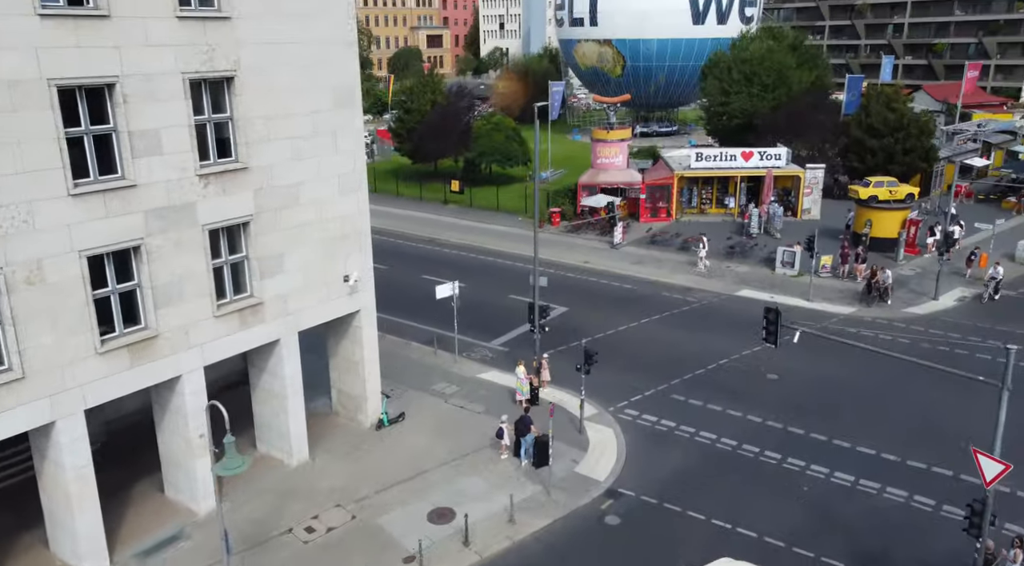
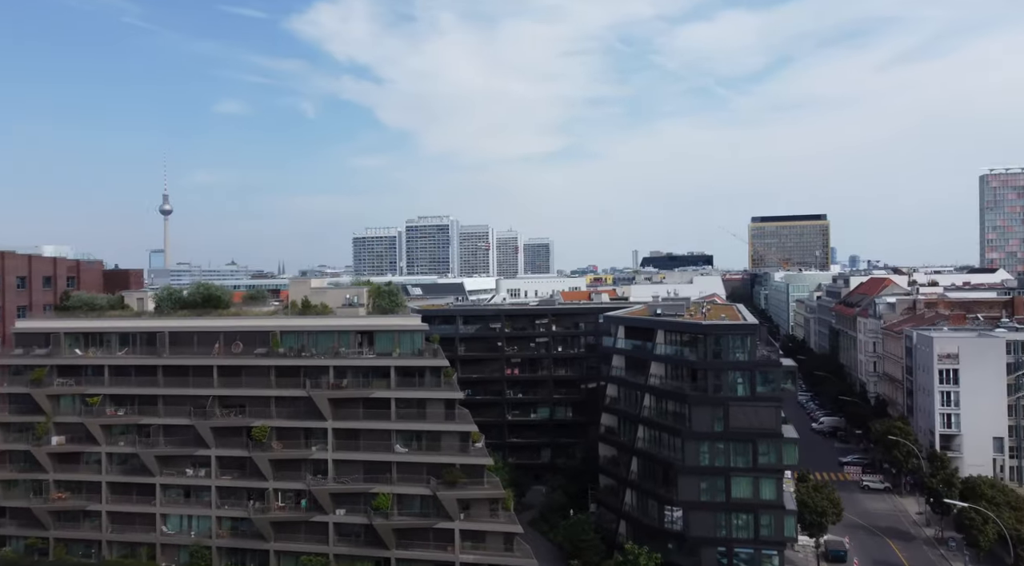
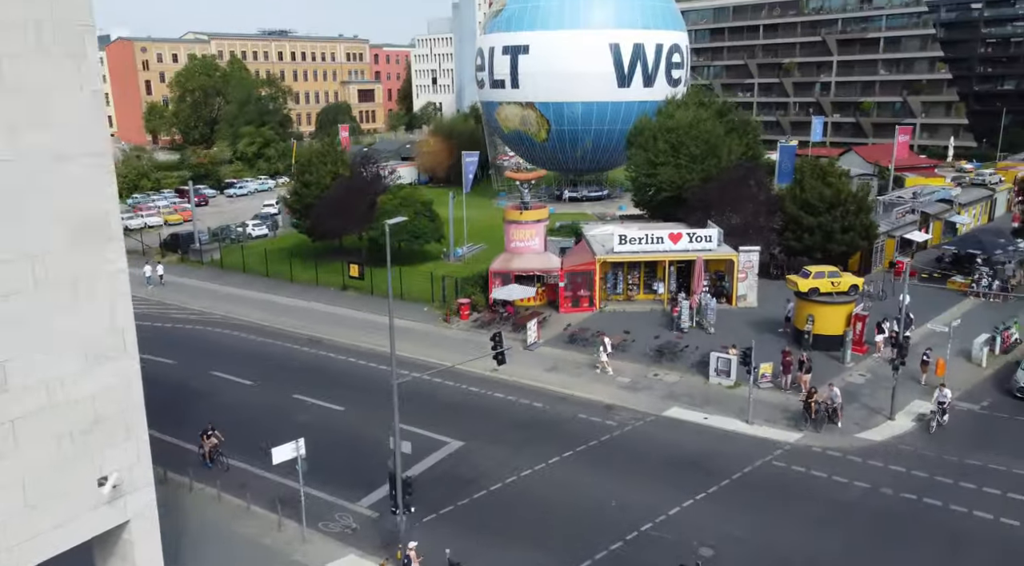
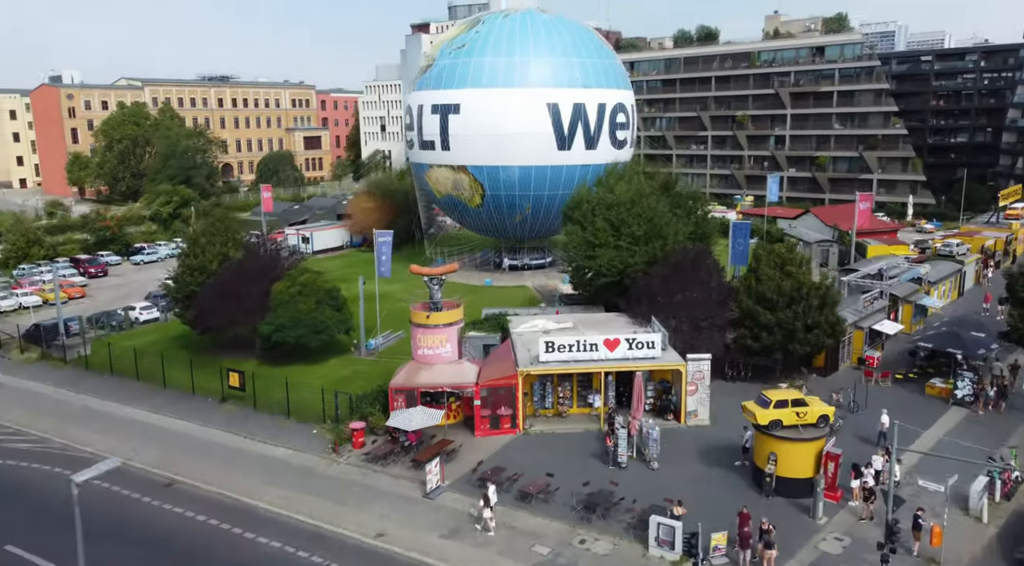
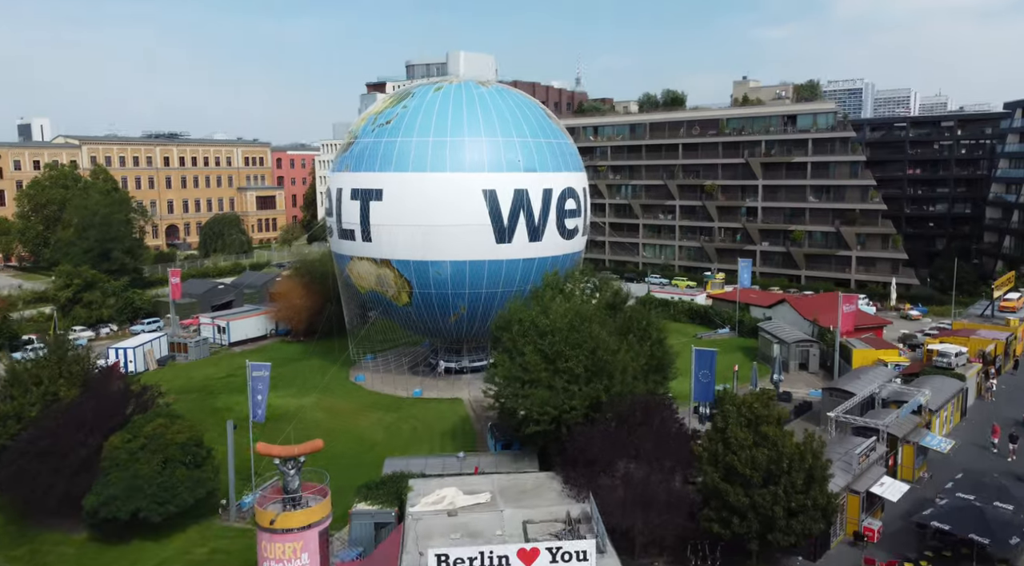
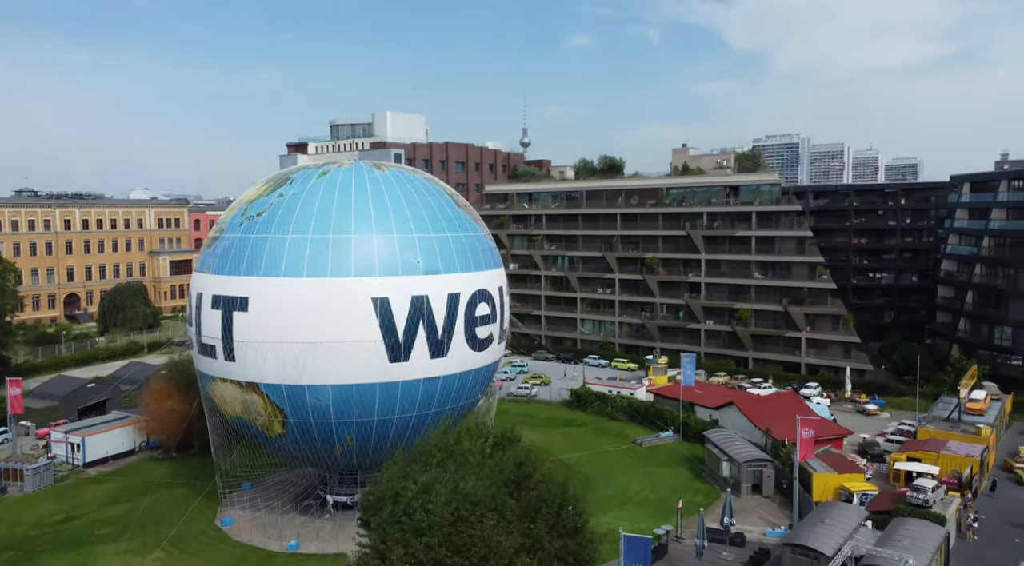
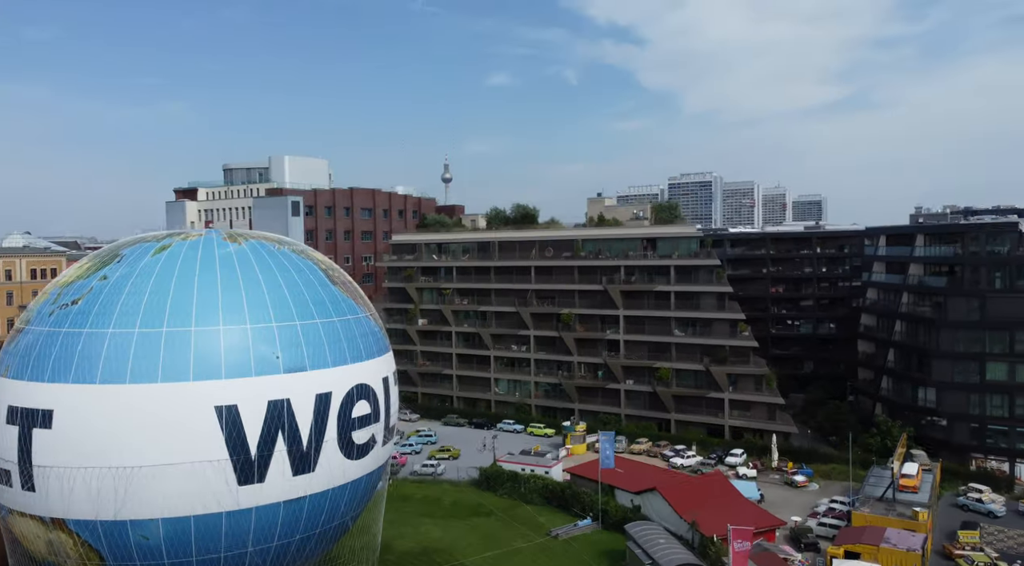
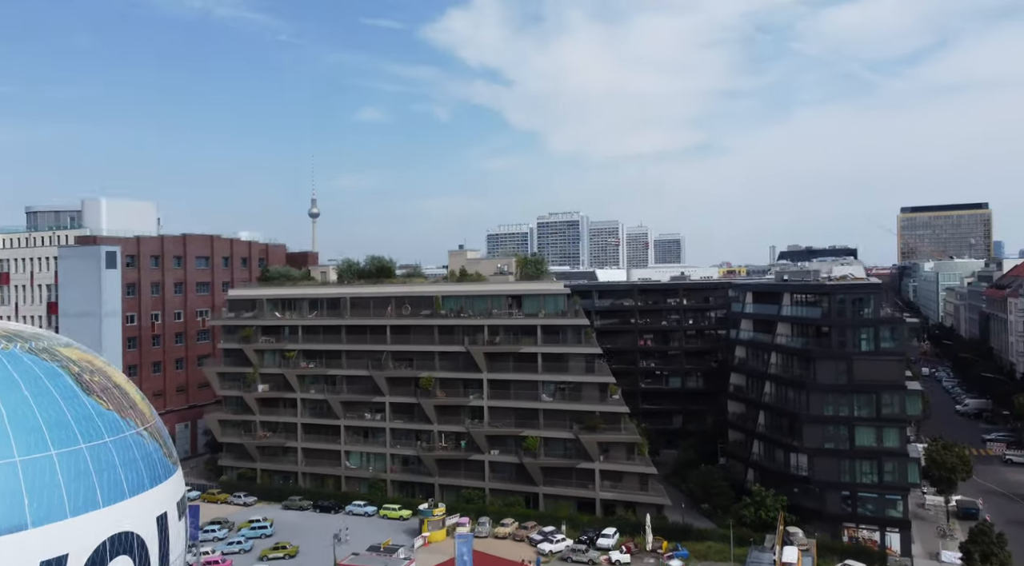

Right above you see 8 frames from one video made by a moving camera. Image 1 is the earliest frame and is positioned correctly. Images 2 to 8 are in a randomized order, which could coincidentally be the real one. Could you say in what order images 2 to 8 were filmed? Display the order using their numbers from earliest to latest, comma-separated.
3, 4, 5, 6, 7, 8, 2
